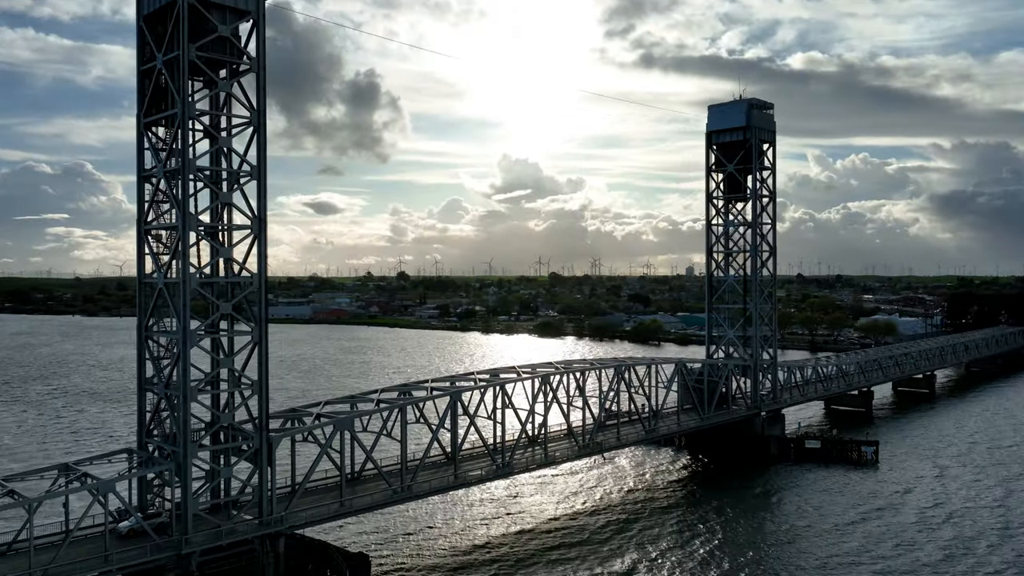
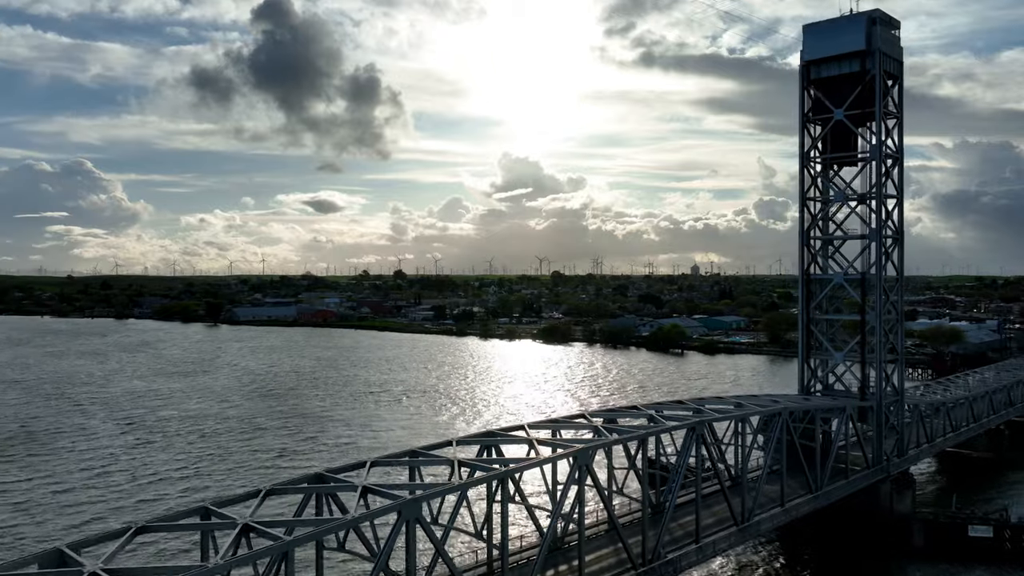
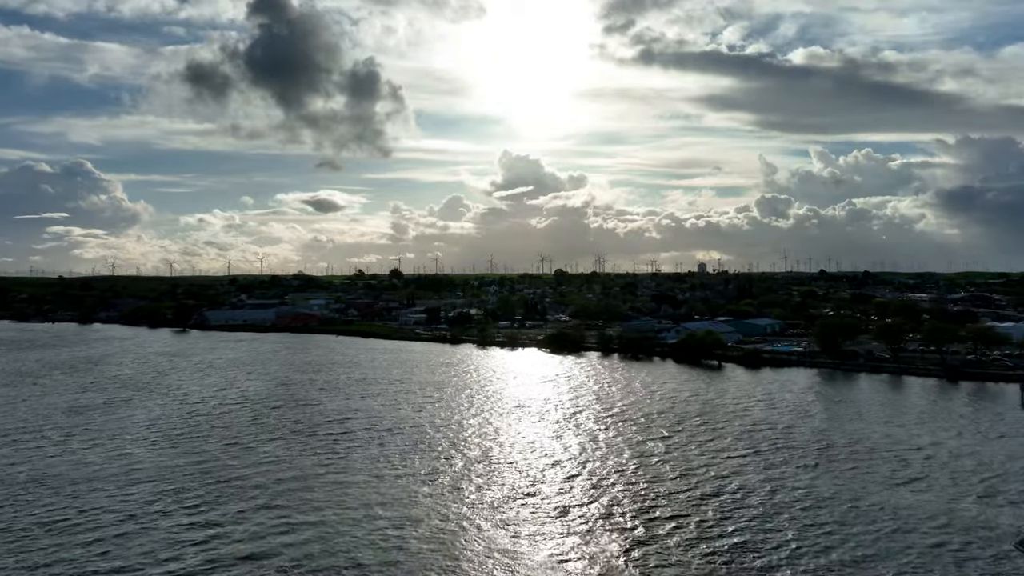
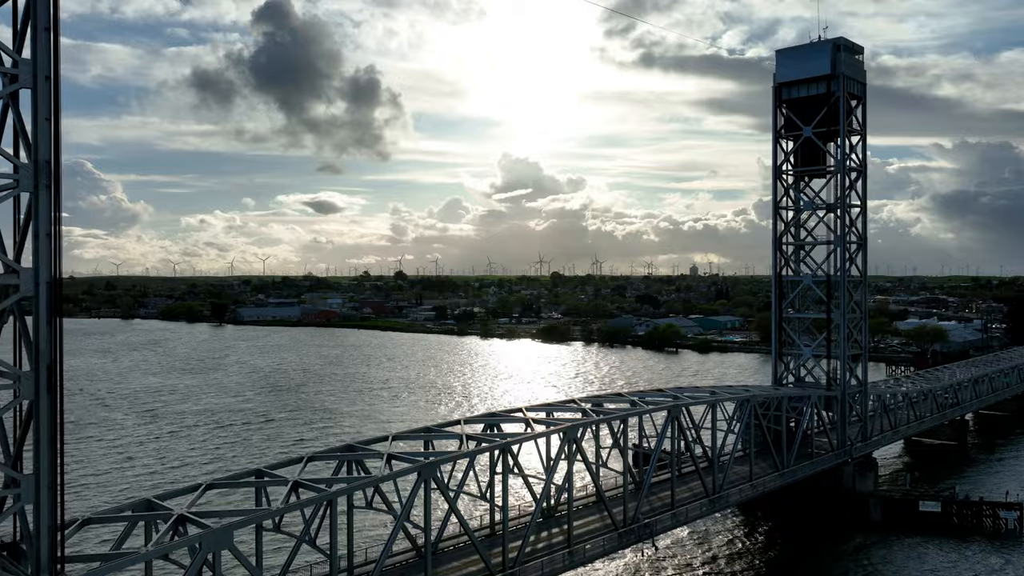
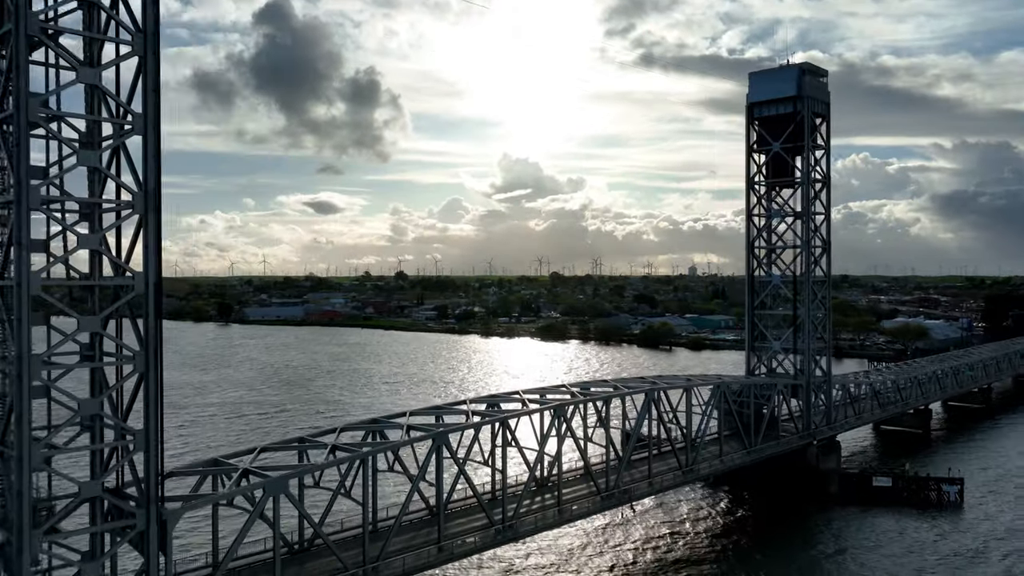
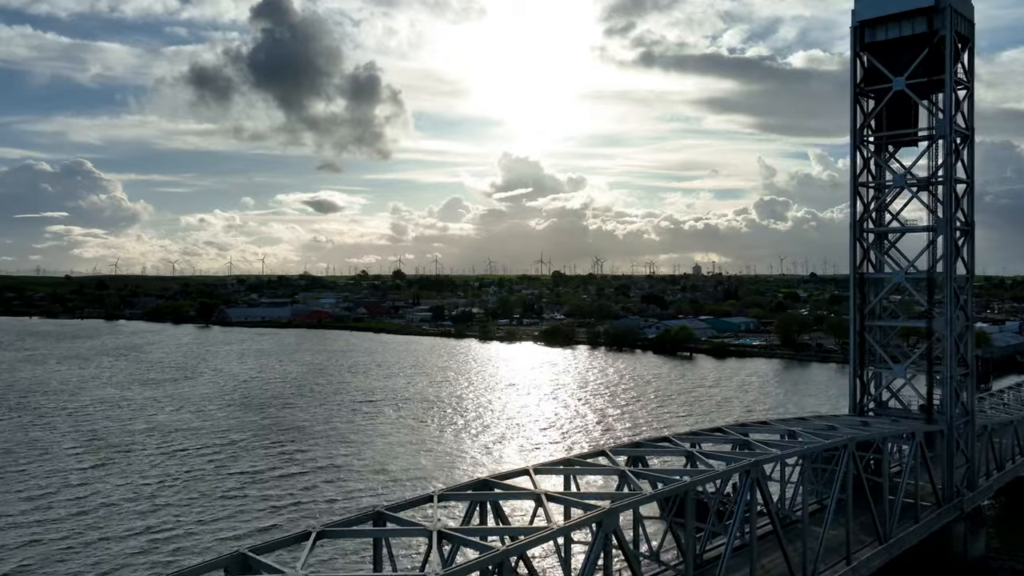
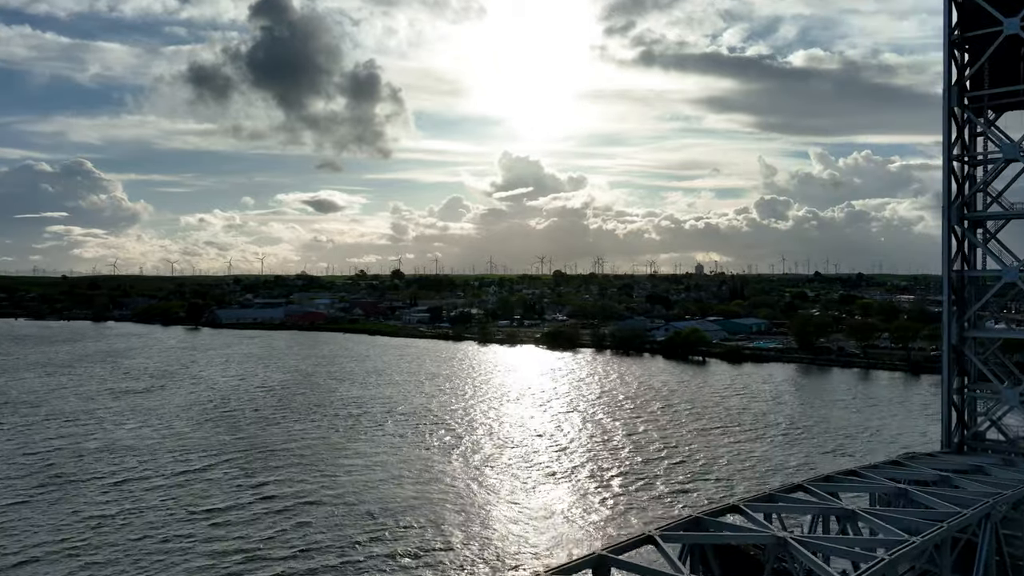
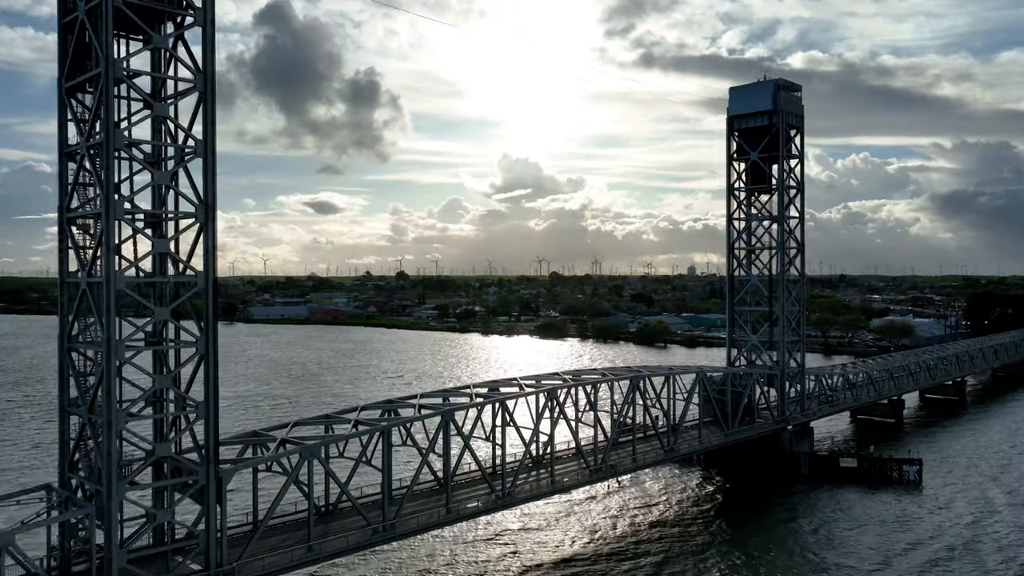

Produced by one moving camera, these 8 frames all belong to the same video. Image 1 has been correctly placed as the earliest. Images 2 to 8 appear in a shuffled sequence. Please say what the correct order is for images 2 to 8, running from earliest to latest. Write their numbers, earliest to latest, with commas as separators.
8, 5, 4, 2, 6, 7, 3
